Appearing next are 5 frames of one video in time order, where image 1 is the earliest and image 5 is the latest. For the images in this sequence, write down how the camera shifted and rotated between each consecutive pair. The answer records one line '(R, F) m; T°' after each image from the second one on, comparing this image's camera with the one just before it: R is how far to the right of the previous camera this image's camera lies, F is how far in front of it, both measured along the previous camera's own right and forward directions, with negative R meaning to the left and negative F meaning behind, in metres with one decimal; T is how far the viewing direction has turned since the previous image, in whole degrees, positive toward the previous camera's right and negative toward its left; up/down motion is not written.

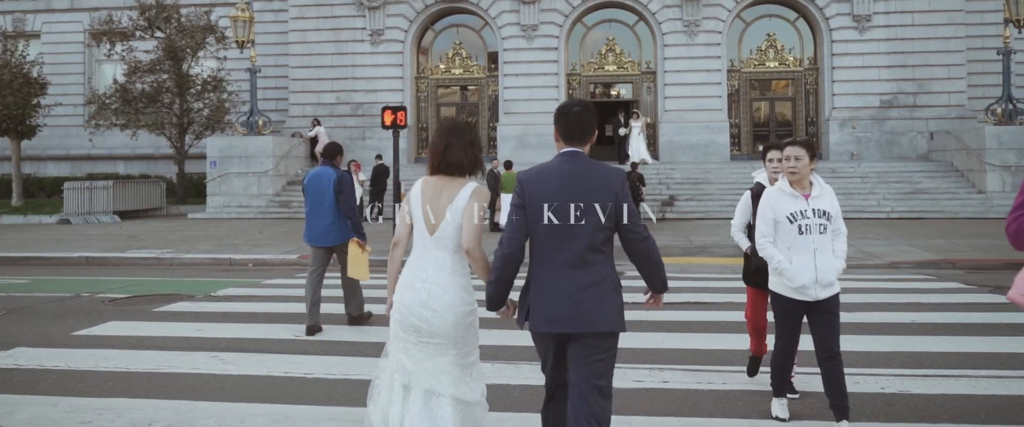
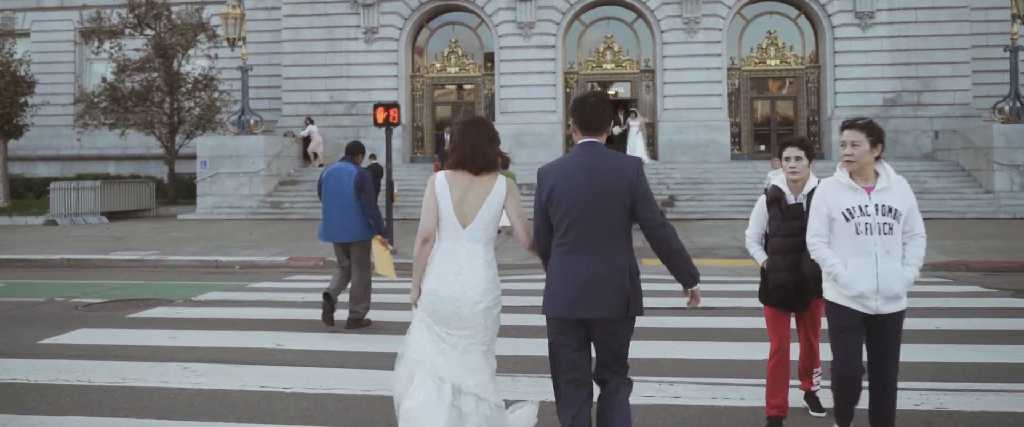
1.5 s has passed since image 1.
(0.0, +0.5) m; 0°
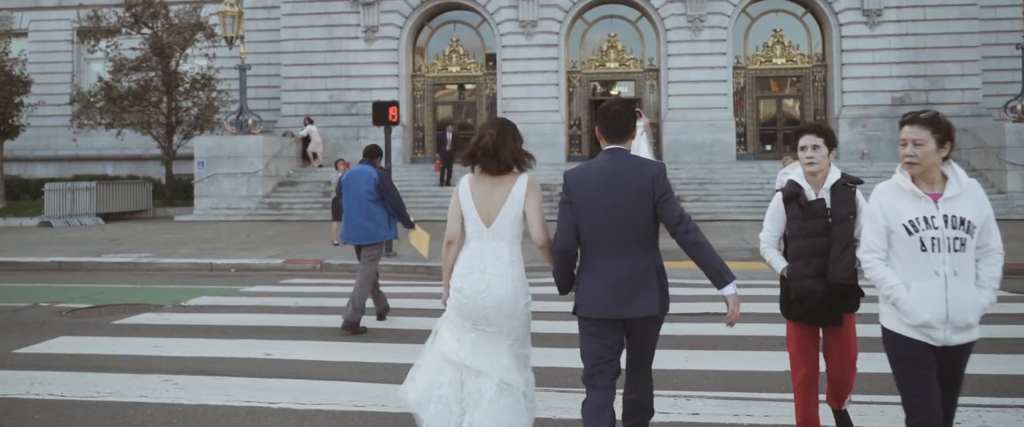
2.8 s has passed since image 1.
(0.0, +0.4) m; 0°
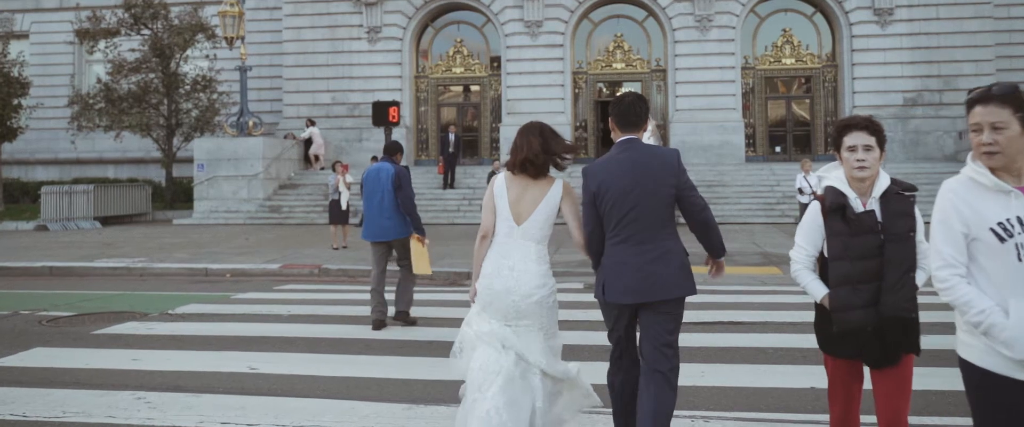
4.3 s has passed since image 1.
(0.0, +0.5) m; 0°
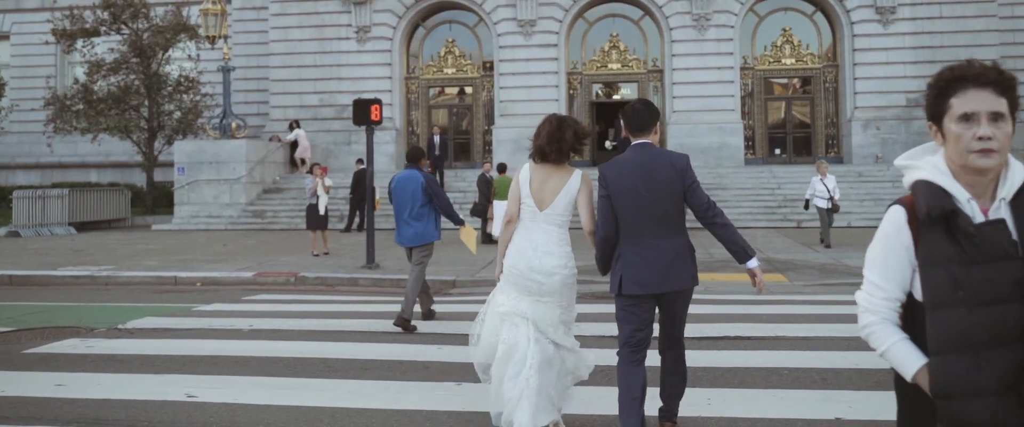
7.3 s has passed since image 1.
(+0.1, +0.8) m; 0°
